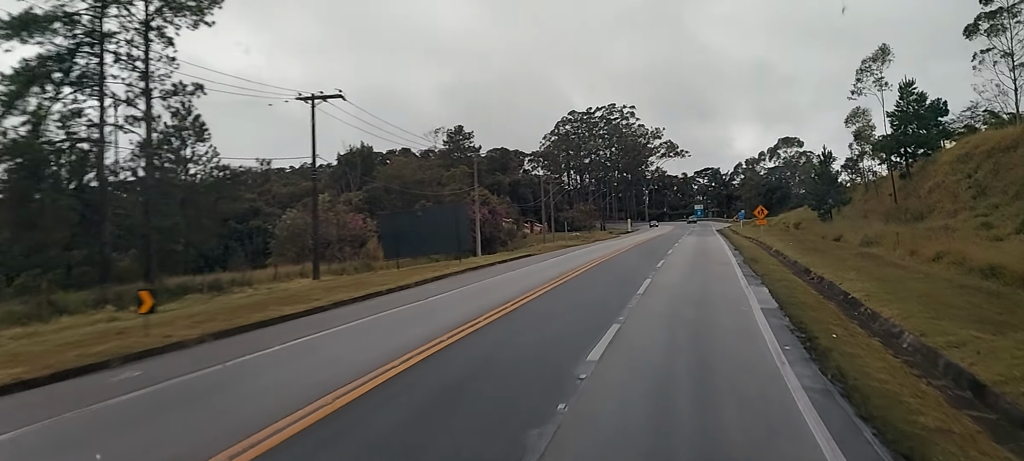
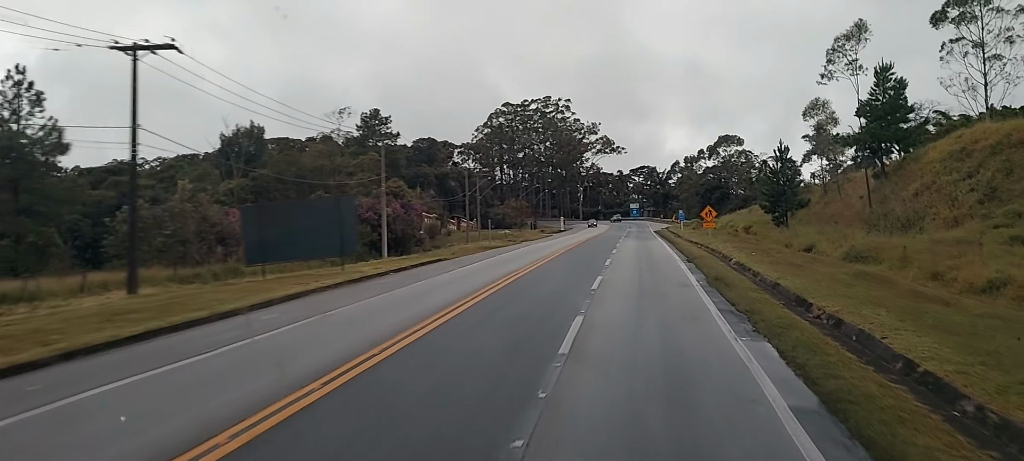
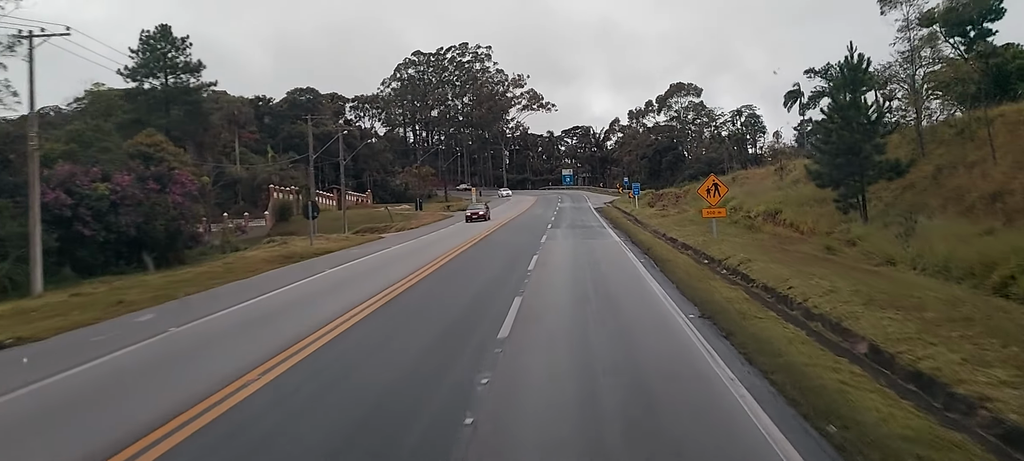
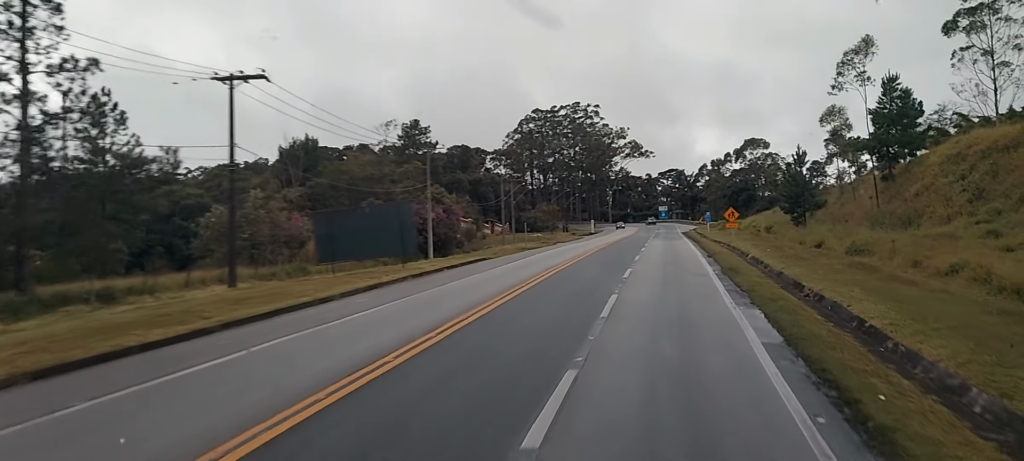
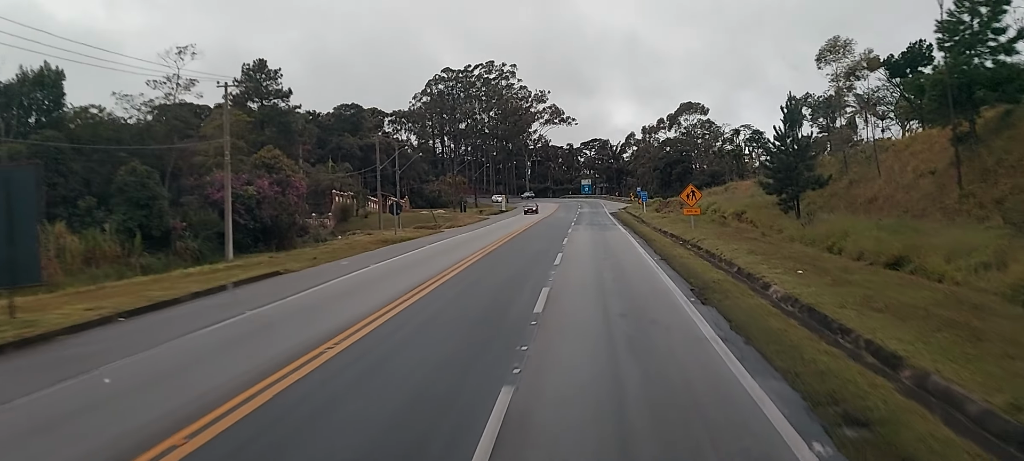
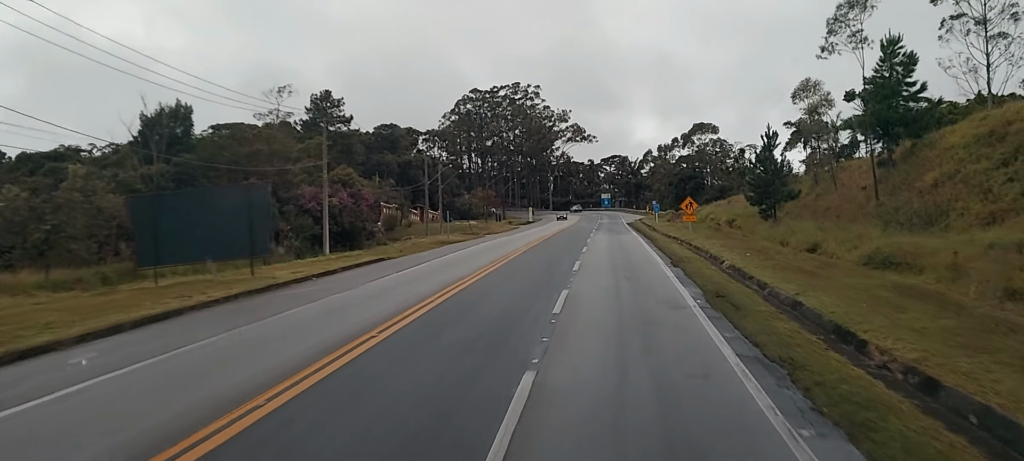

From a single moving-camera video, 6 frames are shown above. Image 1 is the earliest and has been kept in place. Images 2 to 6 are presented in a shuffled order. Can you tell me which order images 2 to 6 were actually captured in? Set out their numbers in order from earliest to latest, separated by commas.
4, 2, 6, 5, 3
